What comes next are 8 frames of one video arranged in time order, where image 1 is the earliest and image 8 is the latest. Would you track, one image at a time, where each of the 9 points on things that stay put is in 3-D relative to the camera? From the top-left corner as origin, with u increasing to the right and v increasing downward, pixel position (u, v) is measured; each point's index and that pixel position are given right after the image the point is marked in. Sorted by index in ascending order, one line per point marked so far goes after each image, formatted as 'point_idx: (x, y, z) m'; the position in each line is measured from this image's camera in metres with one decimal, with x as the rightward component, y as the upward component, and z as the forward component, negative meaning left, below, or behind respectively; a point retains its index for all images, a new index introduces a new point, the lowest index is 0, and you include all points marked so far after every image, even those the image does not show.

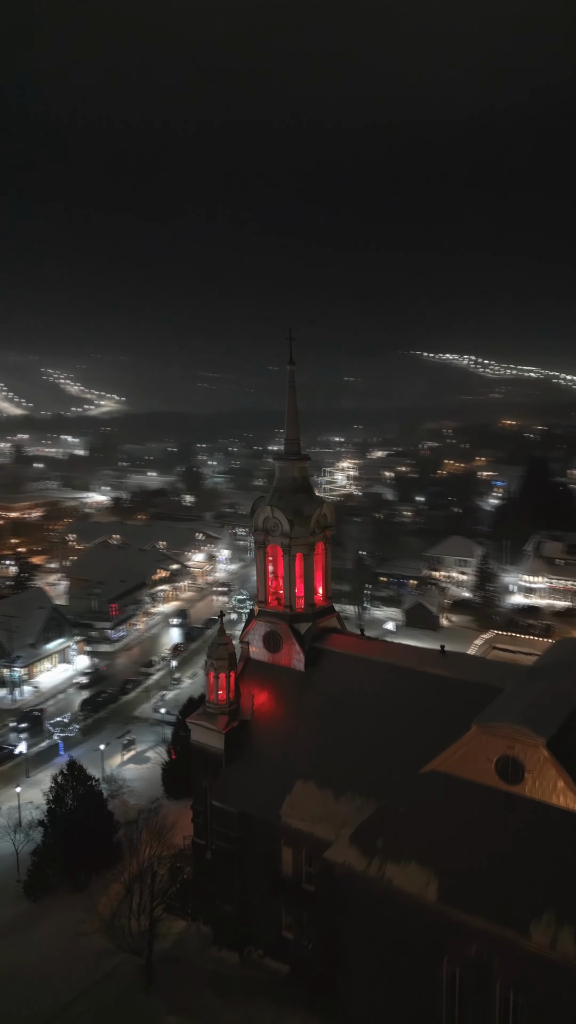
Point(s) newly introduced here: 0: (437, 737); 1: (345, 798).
0: (+2.8, -4.2, +13.7) m
1: (+1.1, -5.4, +14.0) m
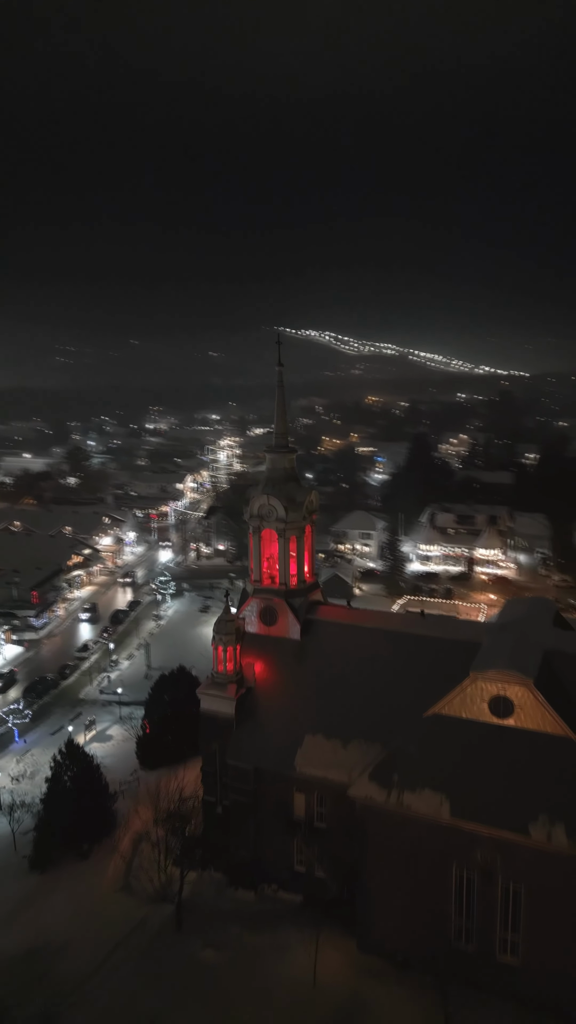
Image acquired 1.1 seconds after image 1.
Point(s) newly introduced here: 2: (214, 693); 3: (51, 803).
0: (+3.1, -3.8, +16.2) m
1: (+1.4, -5.2, +16.2) m
2: (-1.8, -4.3, +17.5) m
3: (-6.4, -7.7, +19.7) m
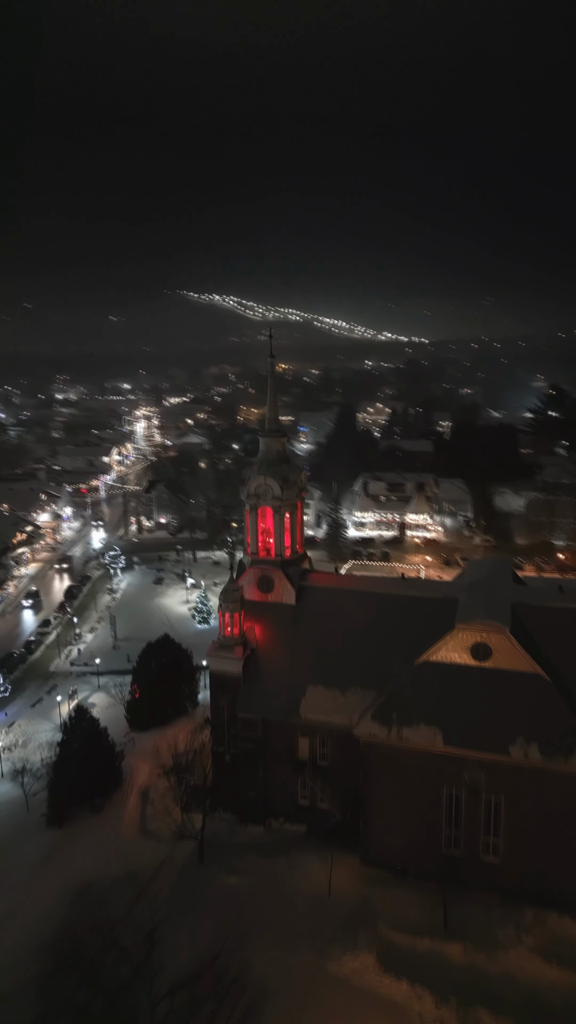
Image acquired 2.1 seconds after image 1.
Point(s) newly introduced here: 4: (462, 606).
0: (+3.3, -3.2, +18.8) m
1: (+1.6, -4.6, +18.6) m
2: (-1.8, -3.8, +19.5) m
3: (-6.5, -7.2, +21.2) m
4: (+4.4, -2.4, +18.3) m
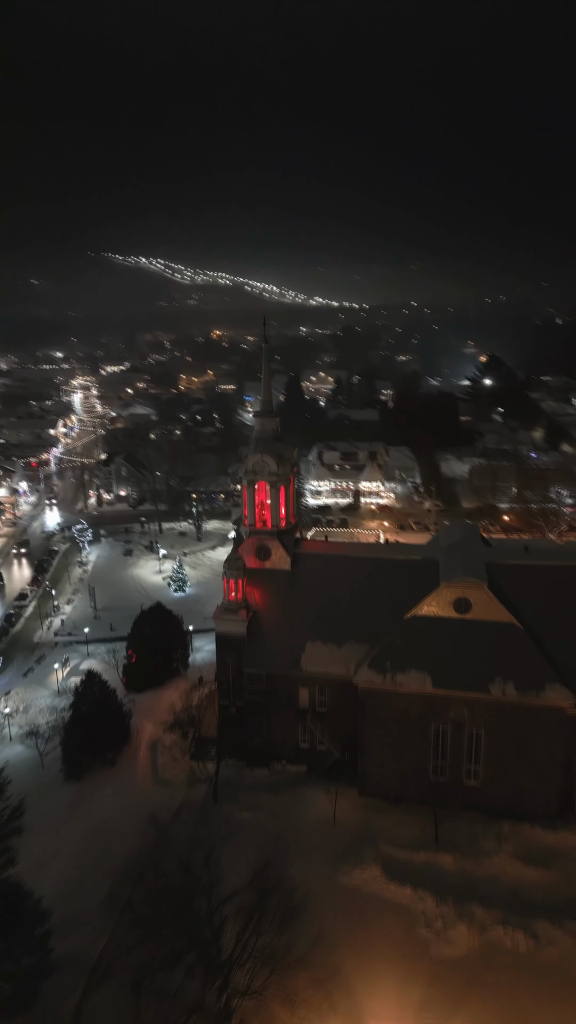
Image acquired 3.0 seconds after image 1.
0: (+3.3, -2.4, +21.2) m
1: (+1.7, -3.8, +20.9) m
2: (-1.8, -3.1, +21.4) m
3: (-6.6, -6.5, +22.9) m
4: (+4.4, -1.6, +20.7) m
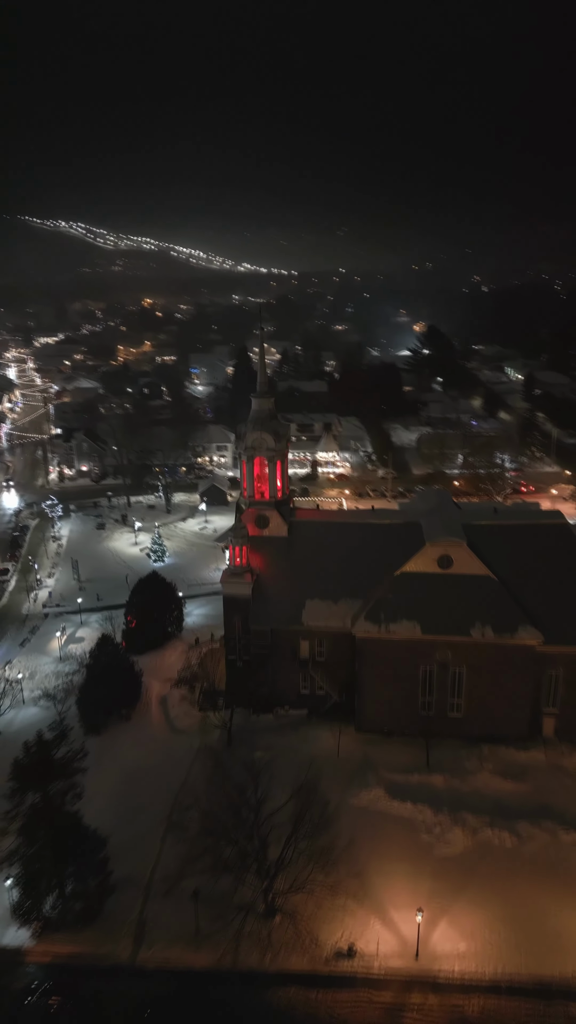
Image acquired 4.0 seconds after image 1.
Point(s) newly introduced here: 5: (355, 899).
0: (+3.3, -1.4, +23.9) m
1: (+1.7, -2.9, +23.5) m
2: (-1.7, -2.2, +23.7) m
3: (-6.6, -5.7, +24.8) m
4: (+4.4, -0.6, +23.4) m
5: (+1.6, -9.3, +17.6) m
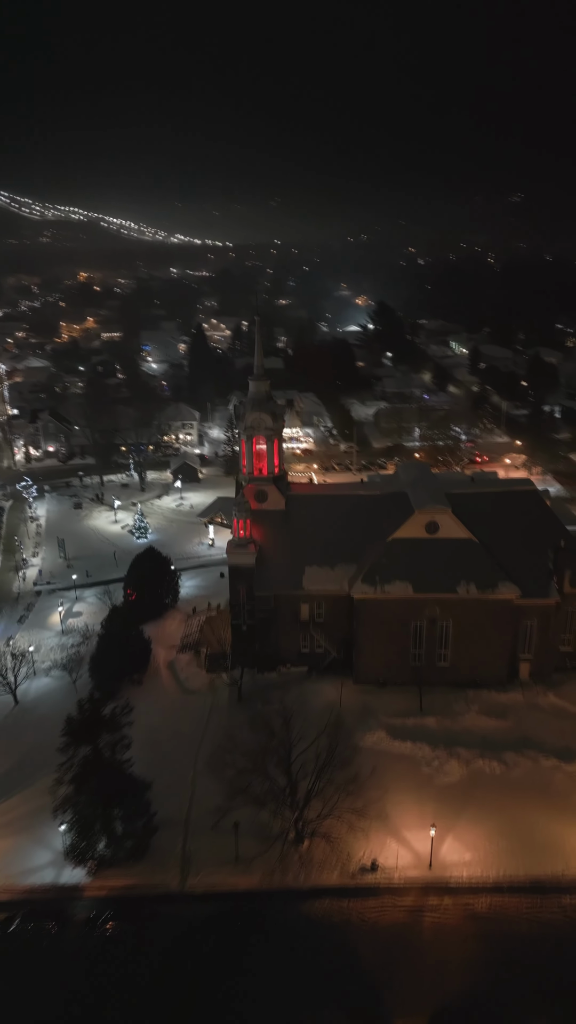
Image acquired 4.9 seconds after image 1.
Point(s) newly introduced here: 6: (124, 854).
0: (+3.3, -0.4, +26.2) m
1: (+1.8, -1.9, +25.7) m
2: (-1.7, -1.4, +25.6) m
3: (-6.5, -5.0, +26.5) m
4: (+4.4, +0.5, +25.8) m
5: (+2.3, -8.6, +20.1) m
6: (-4.3, -9.0, +19.2) m
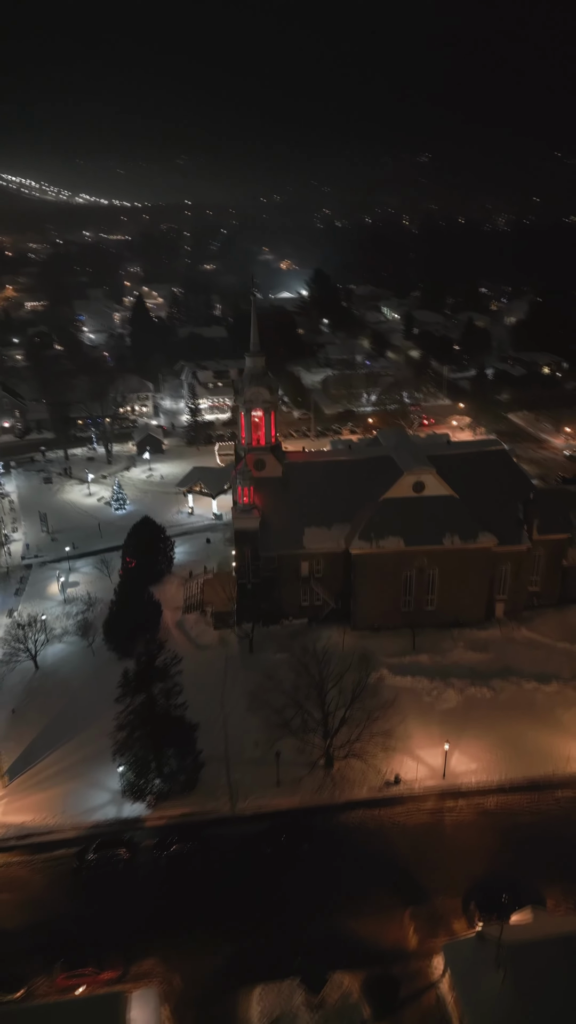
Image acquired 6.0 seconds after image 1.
0: (+3.2, +1.1, +28.8) m
1: (+1.8, -0.5, +28.3) m
2: (-1.7, -0.1, +27.8) m
3: (-6.4, -3.9, +28.3) m
4: (+4.3, +2.0, +28.5) m
5: (+3.2, -7.4, +23.1) m
6: (-3.2, -8.2, +21.6) m
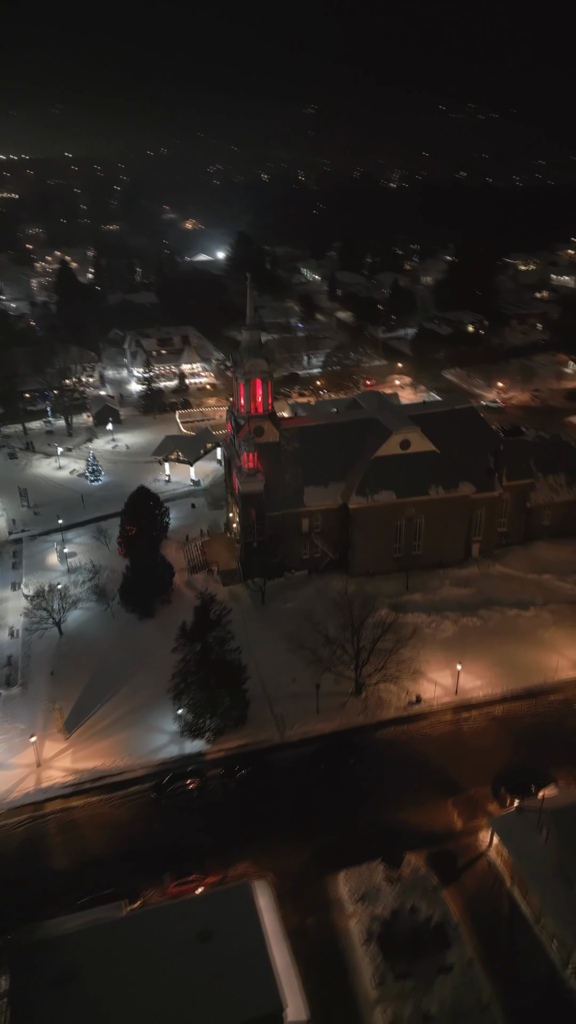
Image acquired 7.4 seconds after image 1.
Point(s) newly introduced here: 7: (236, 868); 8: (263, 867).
0: (+3.0, +2.9, +31.6) m
1: (+1.9, +1.2, +31.1) m
2: (-1.6, +1.4, +30.1) m
3: (-6.1, -2.6, +30.3) m
4: (+4.2, +3.9, +31.5) m
5: (+4.3, -5.8, +26.5) m
6: (-1.9, -7.0, +24.2) m
7: (-1.4, -9.7, +19.8) m
8: (-0.7, -9.7, +19.9) m
